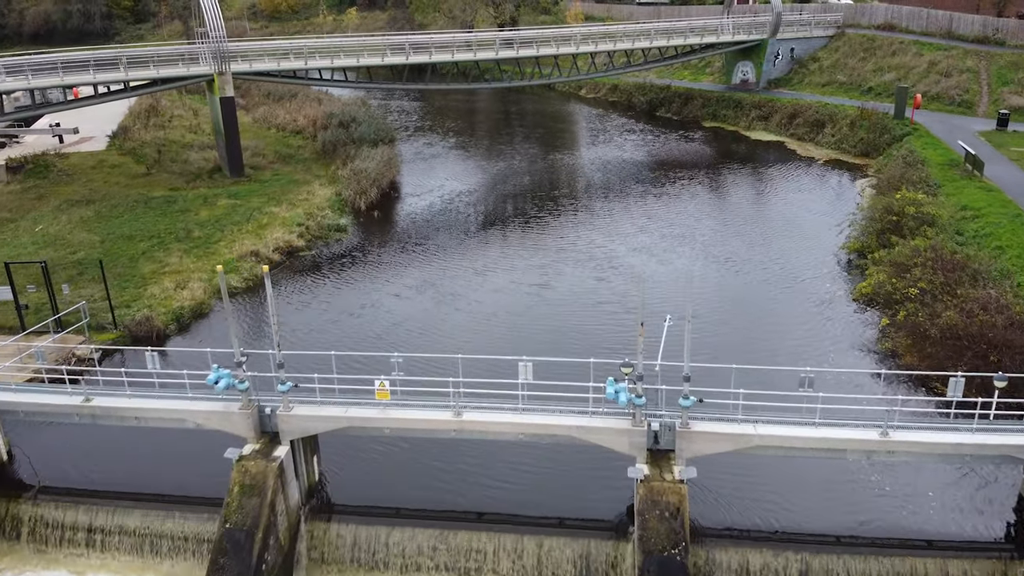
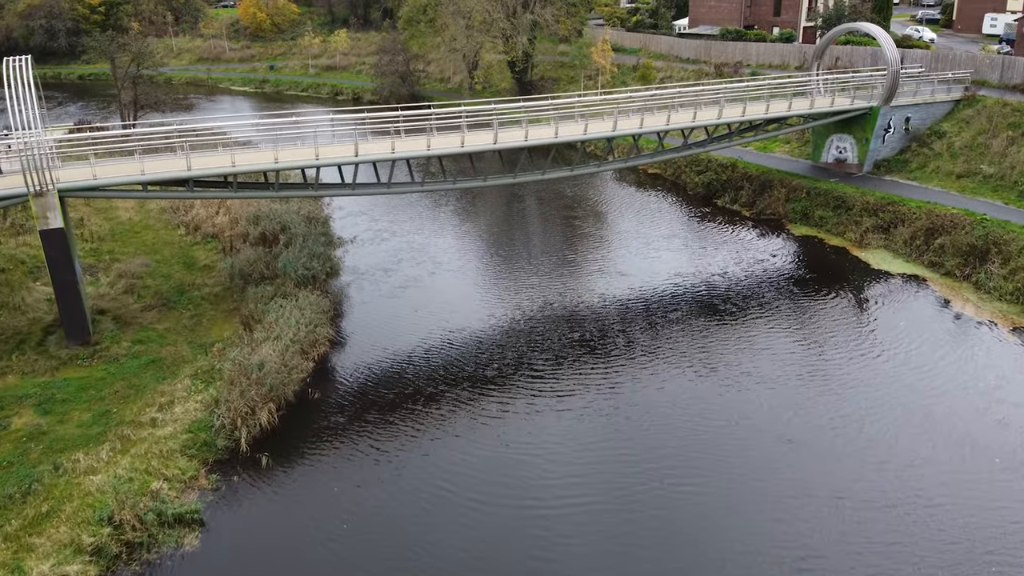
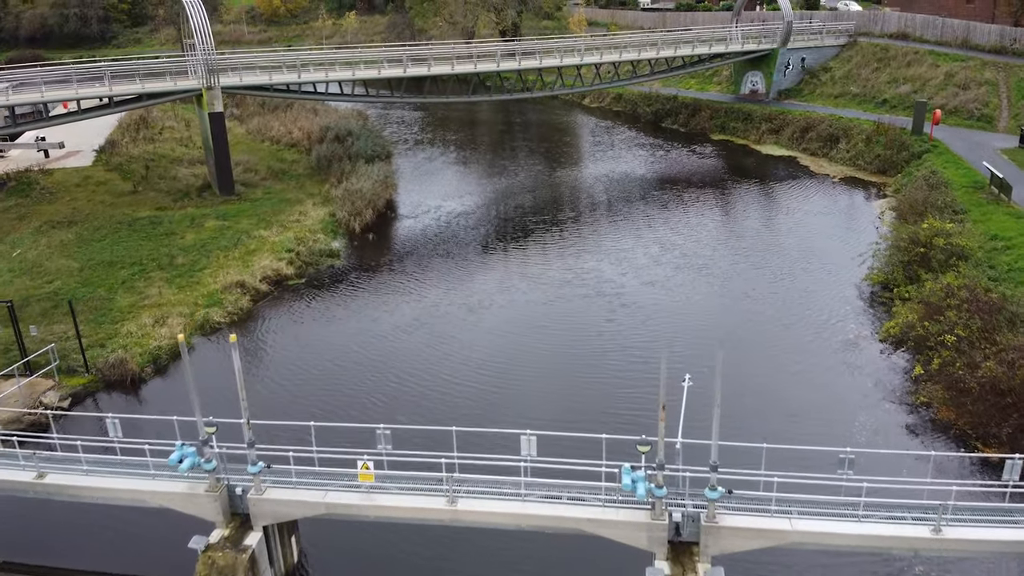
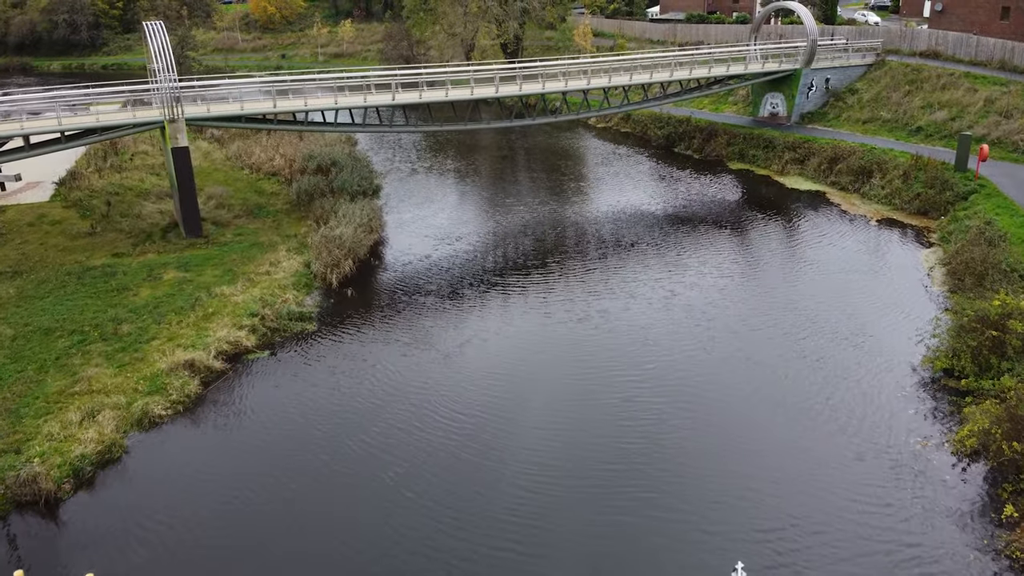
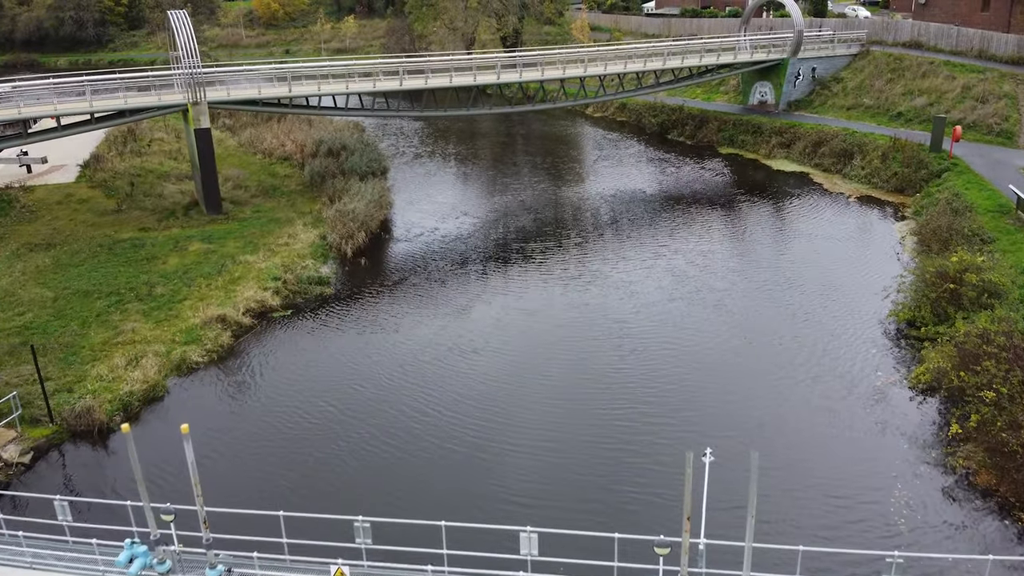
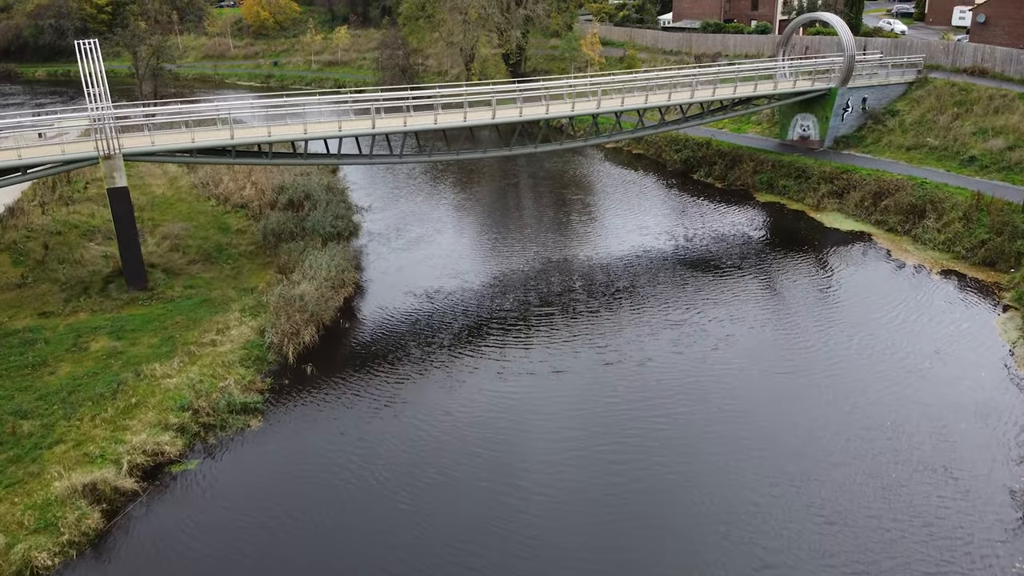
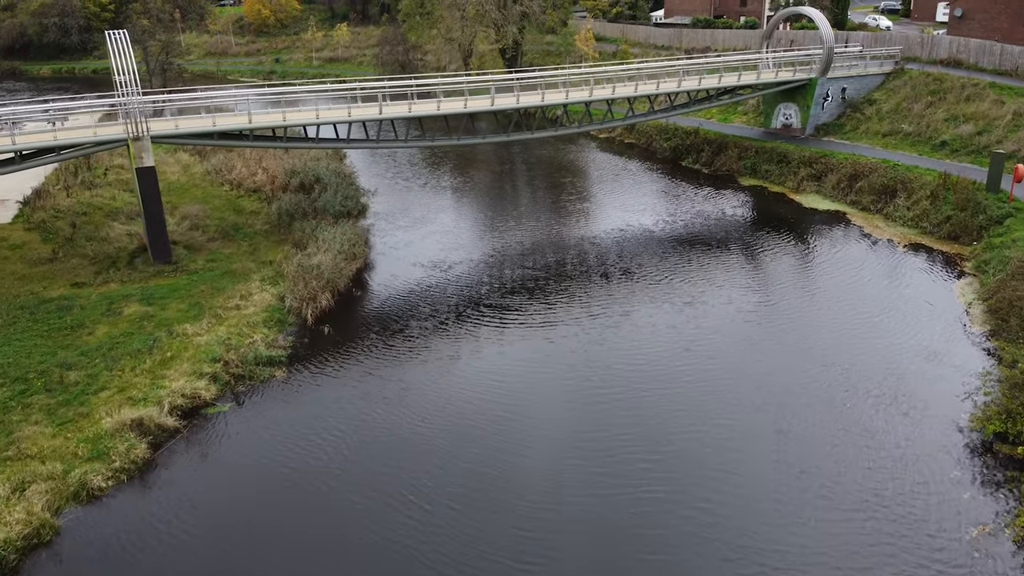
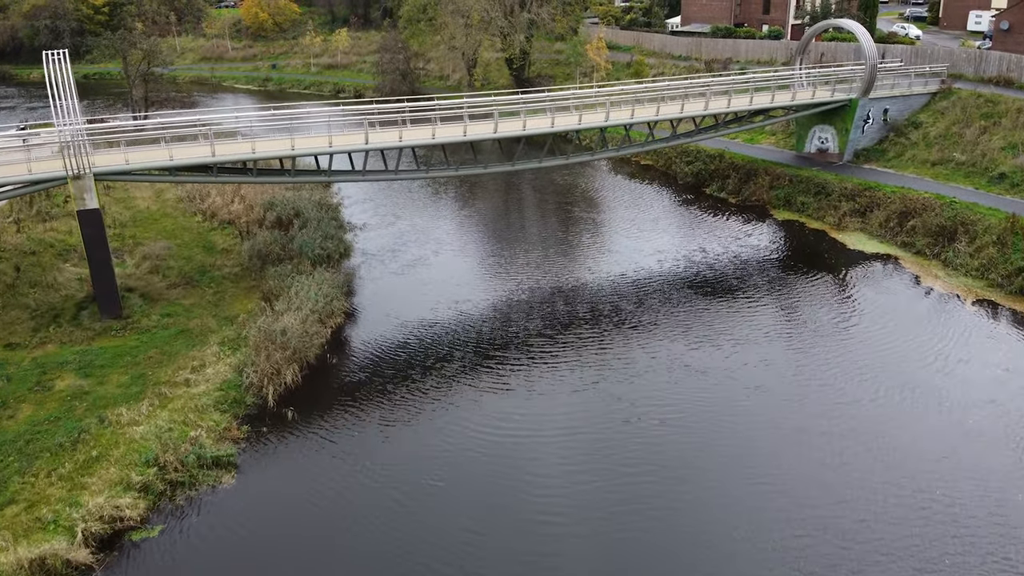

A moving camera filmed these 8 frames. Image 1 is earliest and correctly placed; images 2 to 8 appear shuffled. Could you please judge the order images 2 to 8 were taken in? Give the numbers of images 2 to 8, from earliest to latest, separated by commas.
3, 5, 4, 7, 6, 8, 2
